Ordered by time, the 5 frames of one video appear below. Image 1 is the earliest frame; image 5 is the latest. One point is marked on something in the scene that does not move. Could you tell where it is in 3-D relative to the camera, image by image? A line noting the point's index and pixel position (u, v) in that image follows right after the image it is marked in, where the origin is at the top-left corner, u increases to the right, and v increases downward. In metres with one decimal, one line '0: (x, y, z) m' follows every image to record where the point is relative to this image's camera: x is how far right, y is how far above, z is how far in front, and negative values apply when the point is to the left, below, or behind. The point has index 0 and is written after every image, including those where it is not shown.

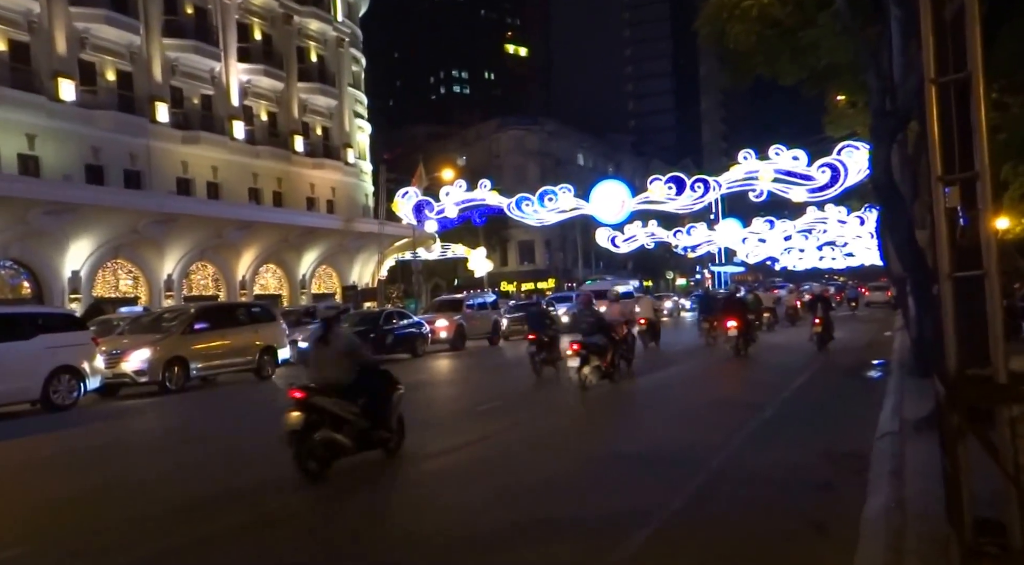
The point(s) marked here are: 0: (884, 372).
0: (+7.1, -1.8, +17.7) m
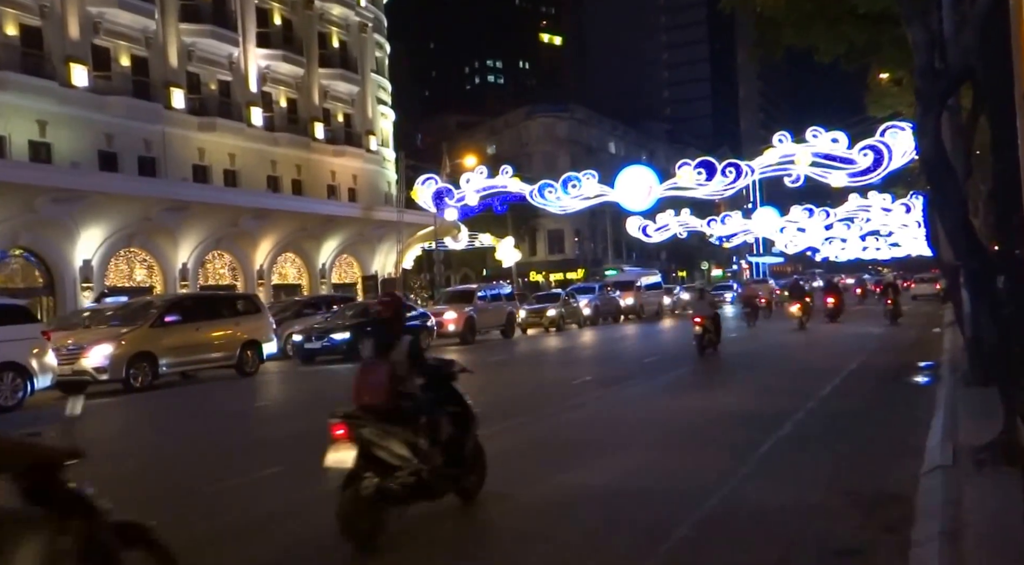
0: (+7.3, -1.7, +16.3) m
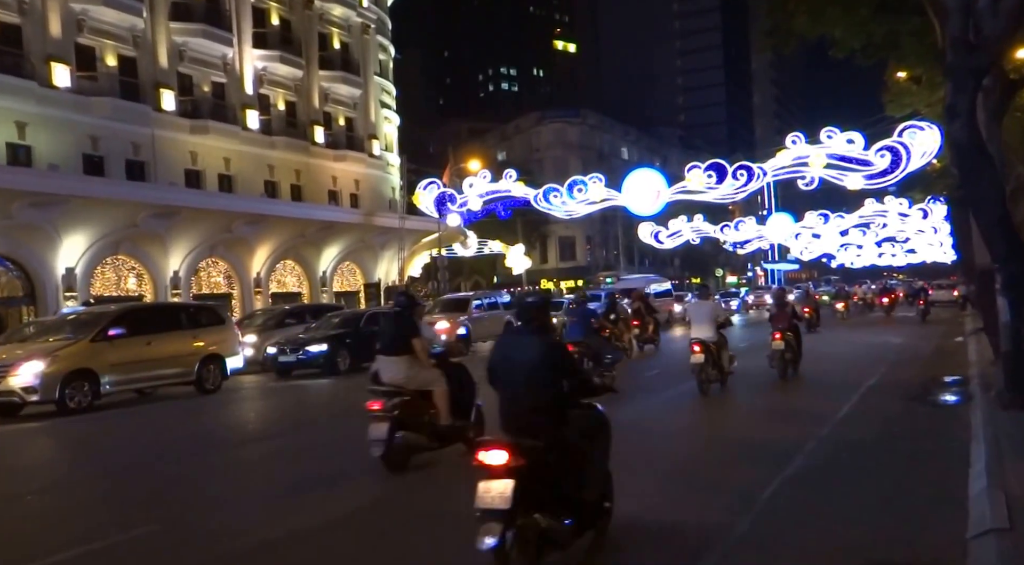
0: (+7.0, -1.8, +14.6) m
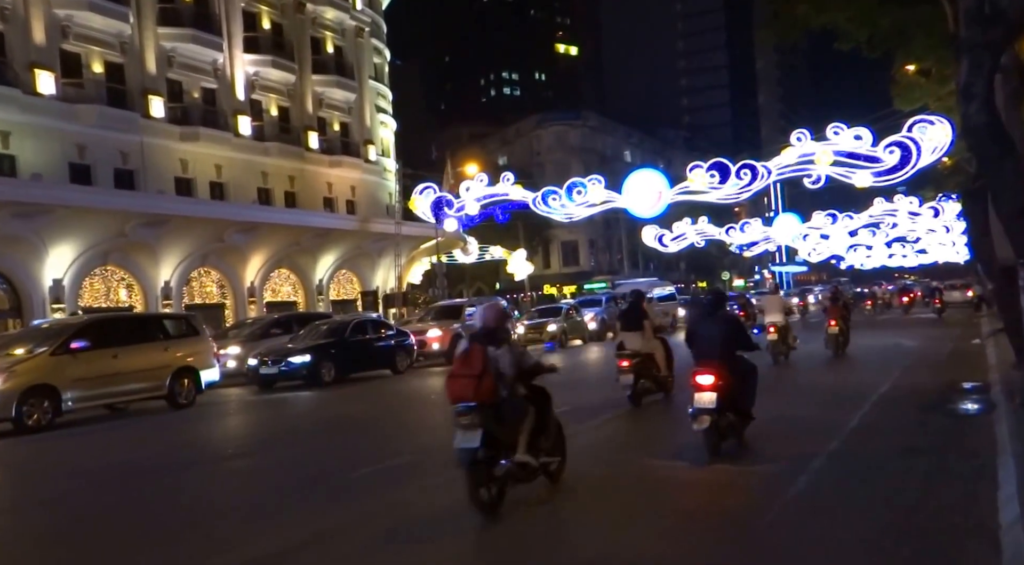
0: (+6.9, -1.8, +13.8) m
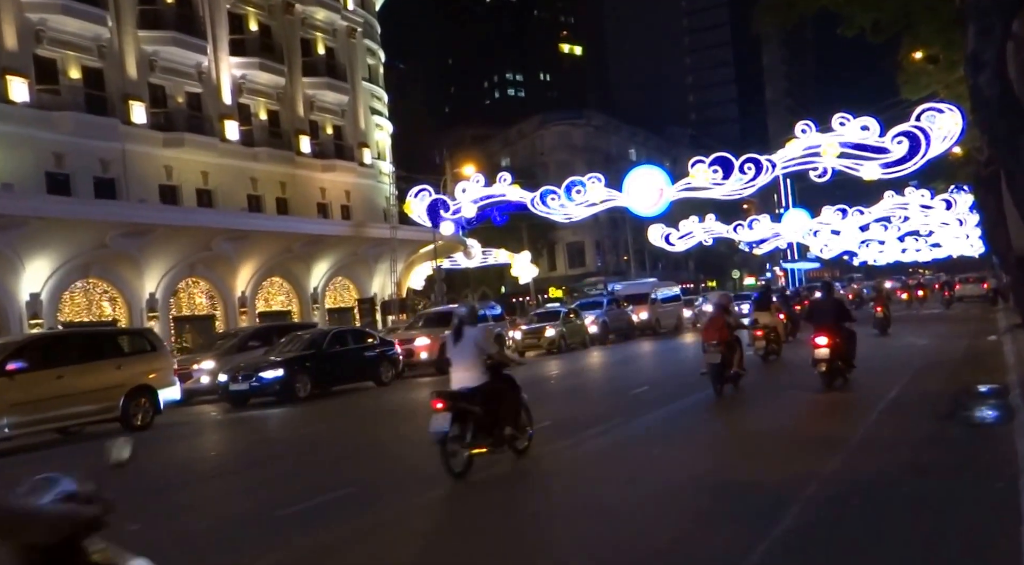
0: (+6.6, -1.7, +12.4) m
